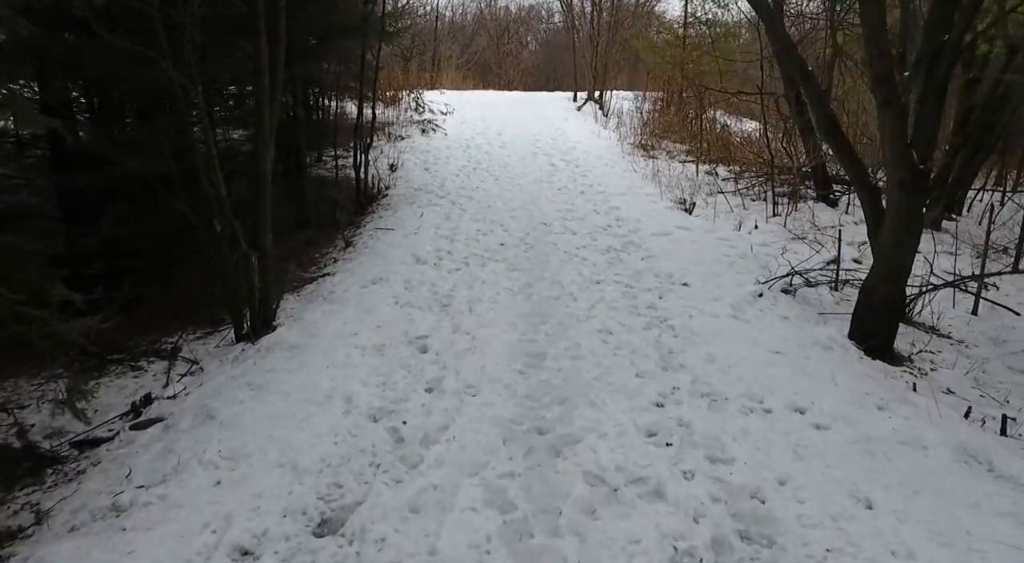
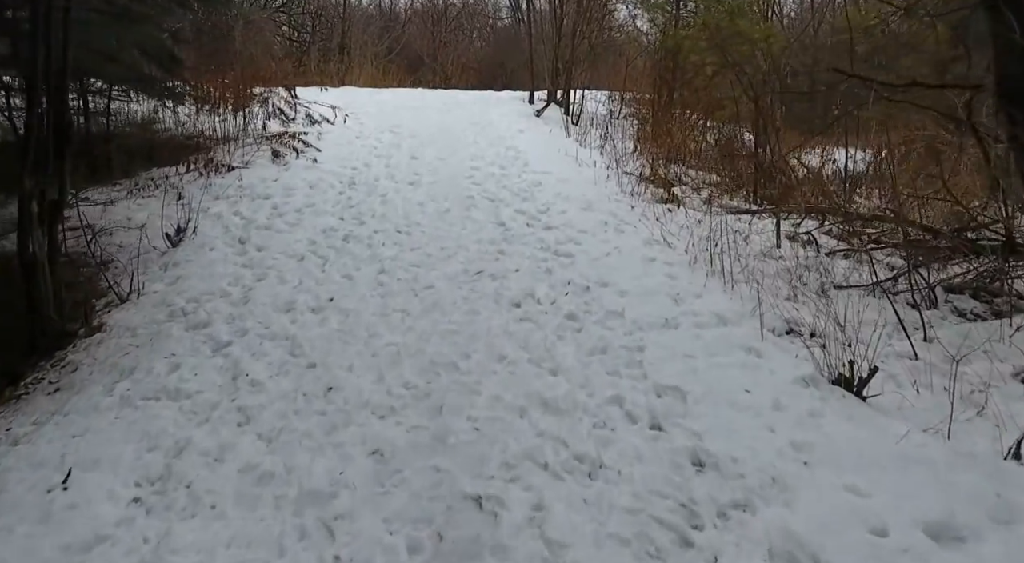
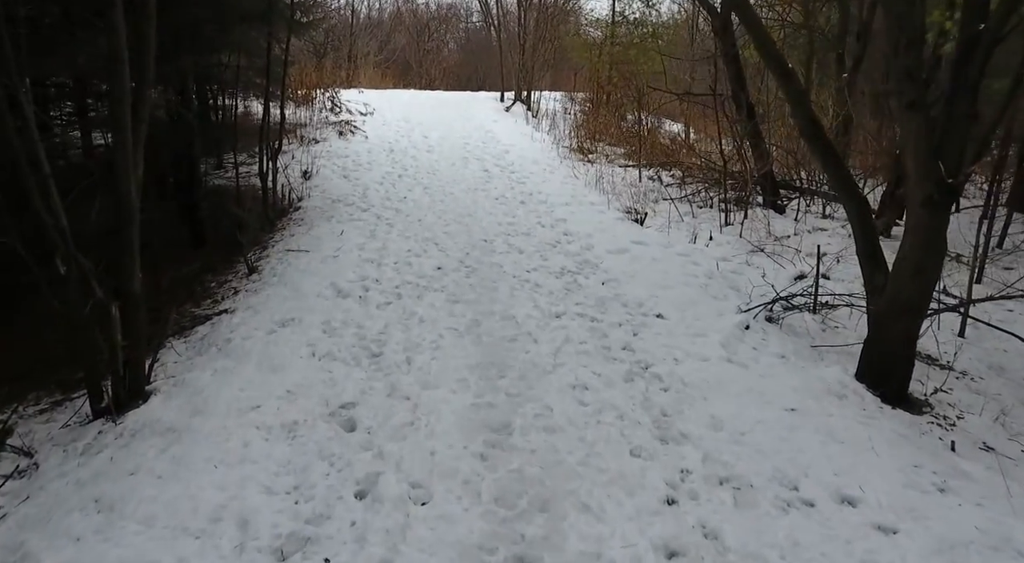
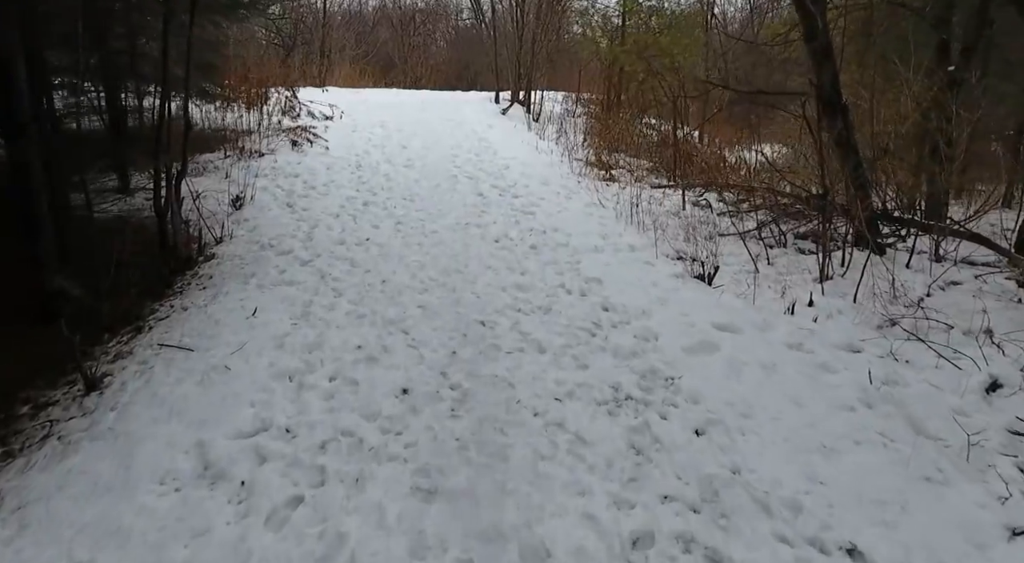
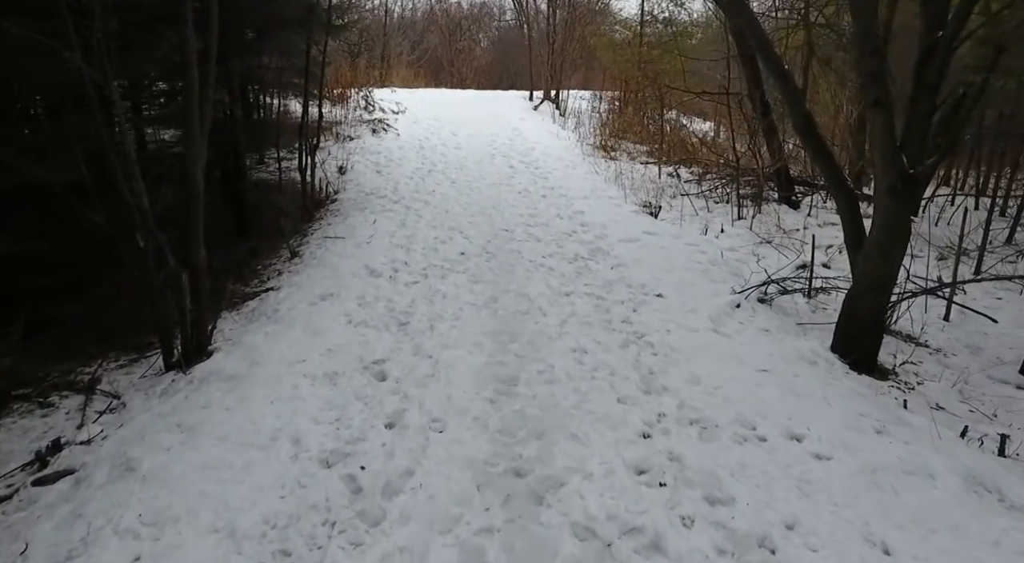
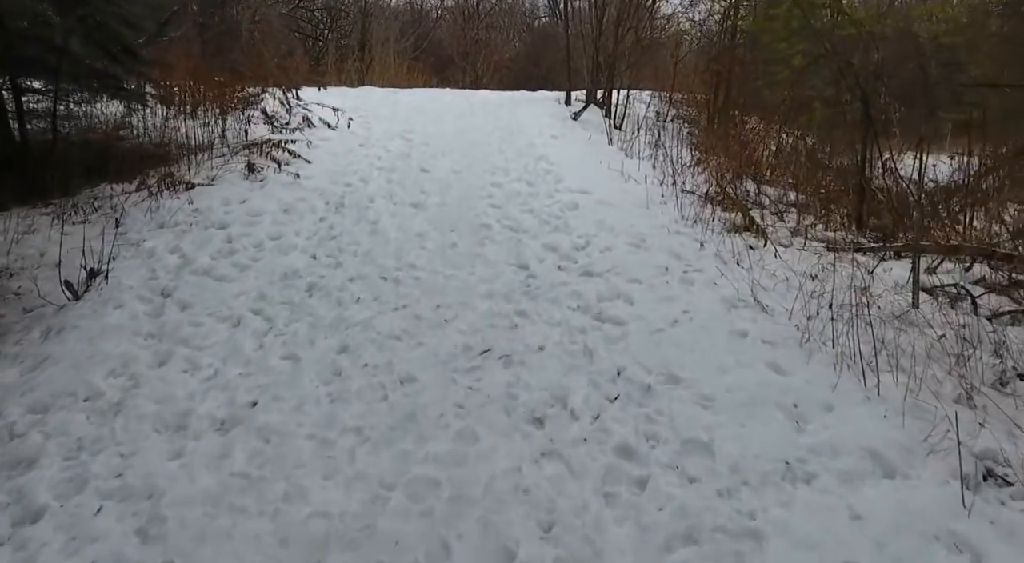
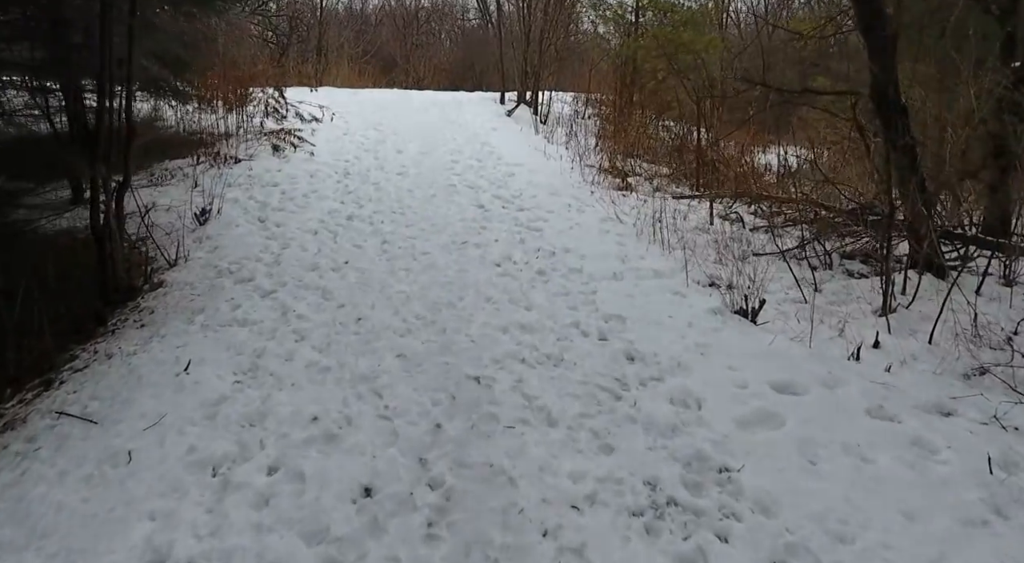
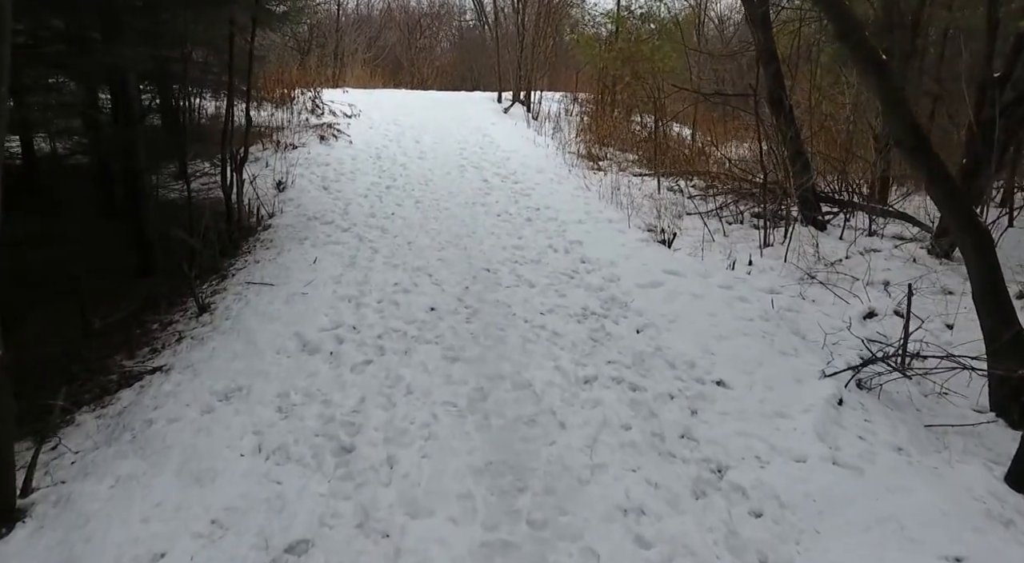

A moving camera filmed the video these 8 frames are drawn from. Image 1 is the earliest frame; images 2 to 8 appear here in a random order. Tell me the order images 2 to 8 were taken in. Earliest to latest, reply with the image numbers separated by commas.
5, 3, 8, 4, 7, 2, 6
